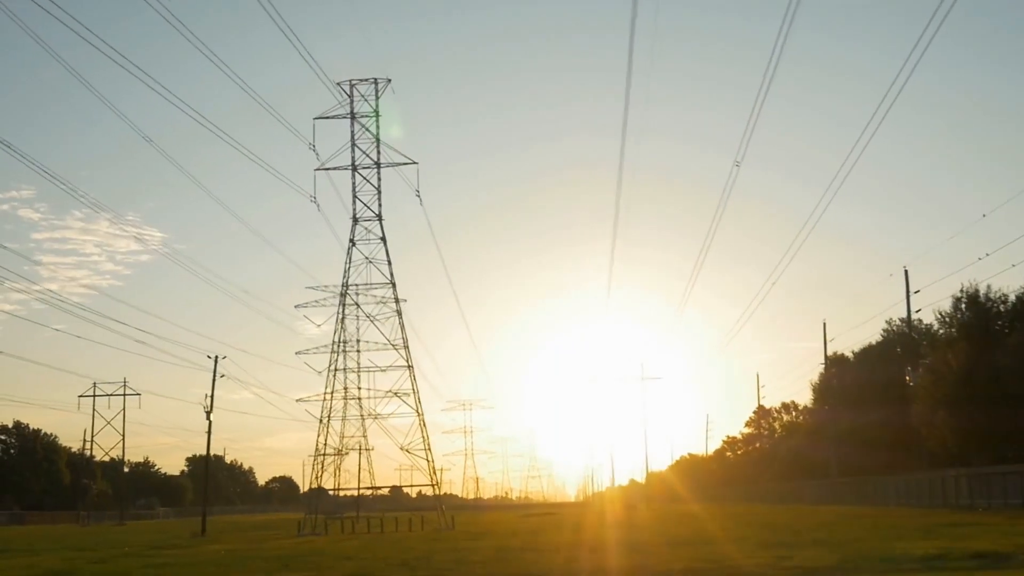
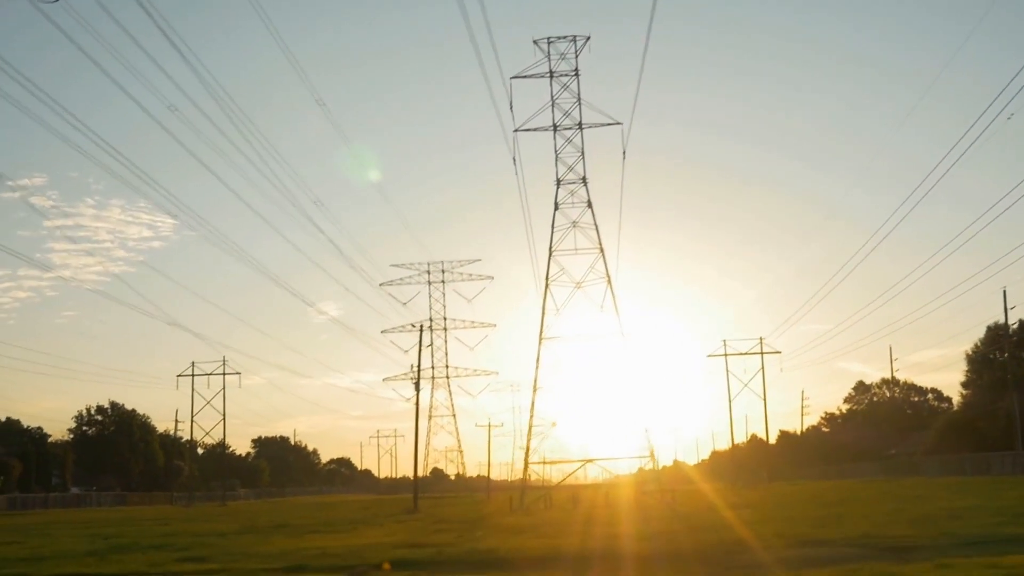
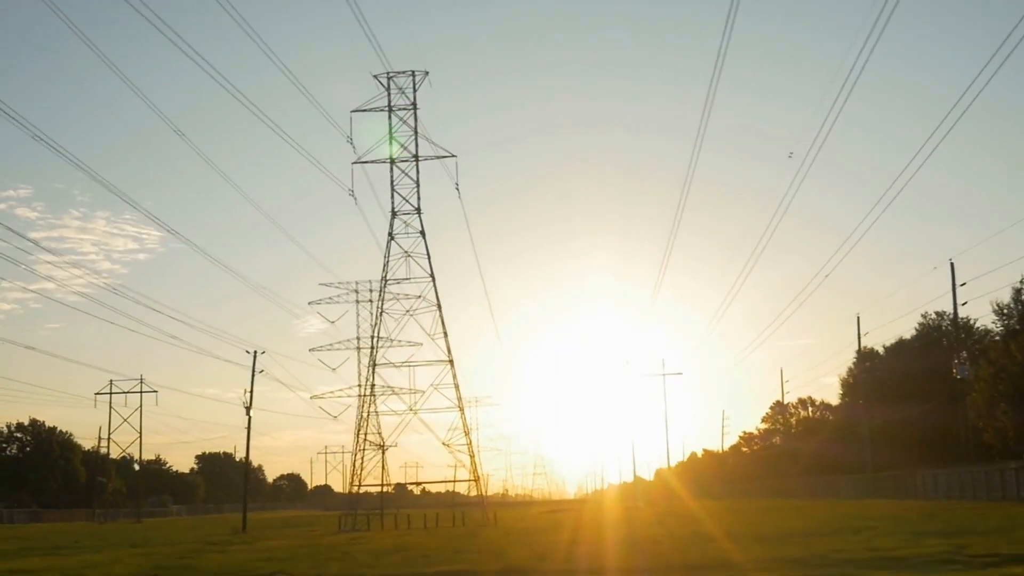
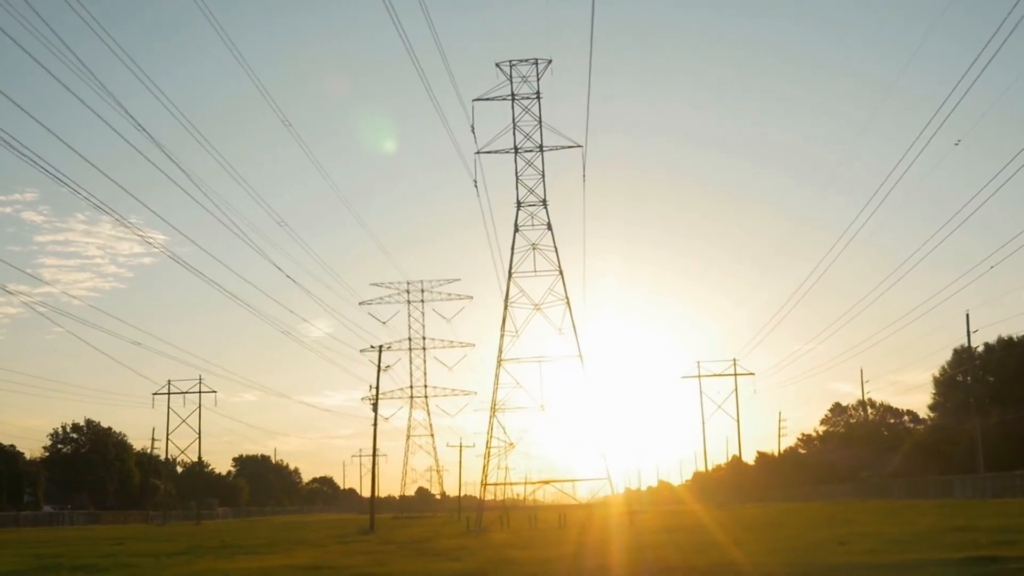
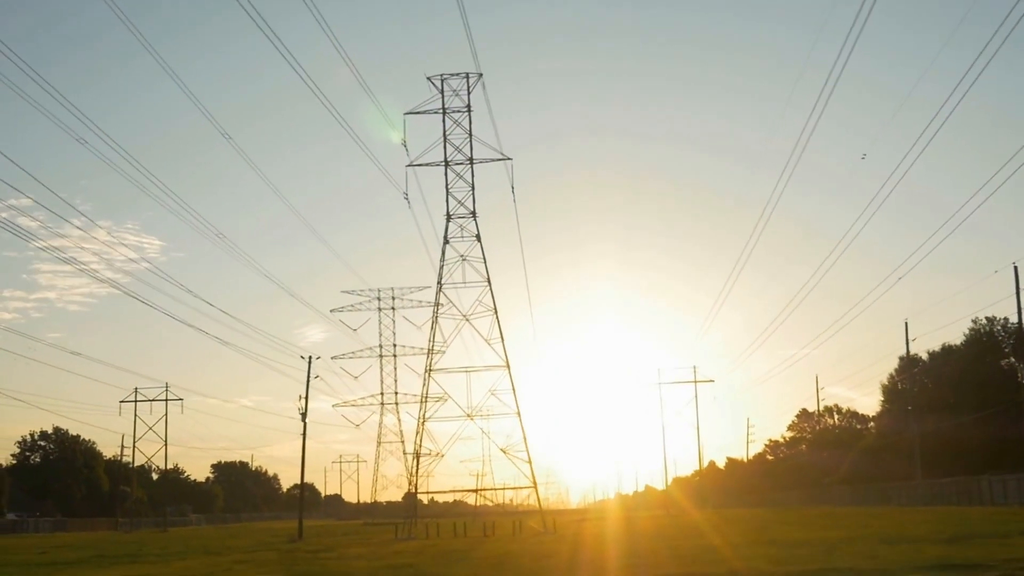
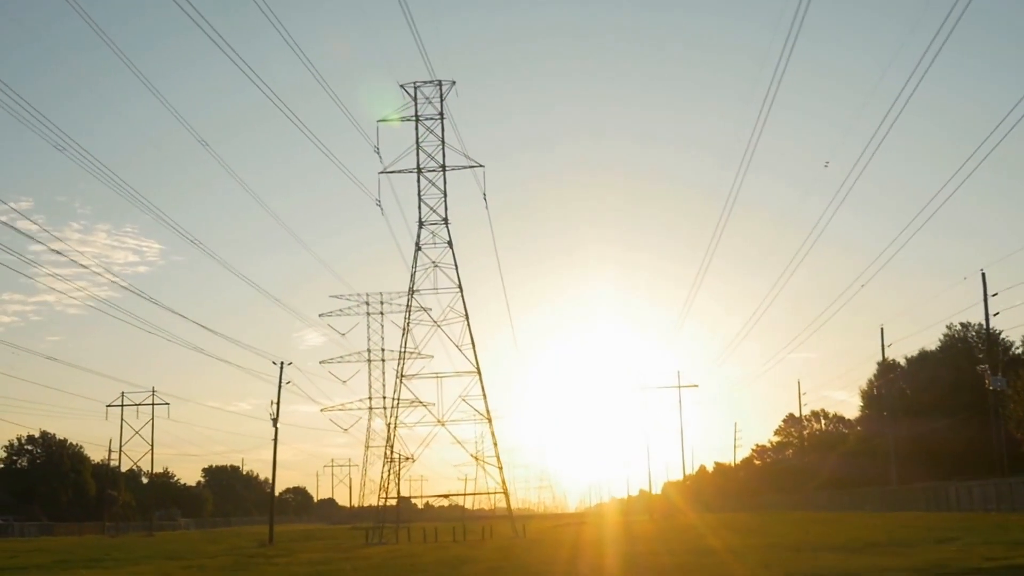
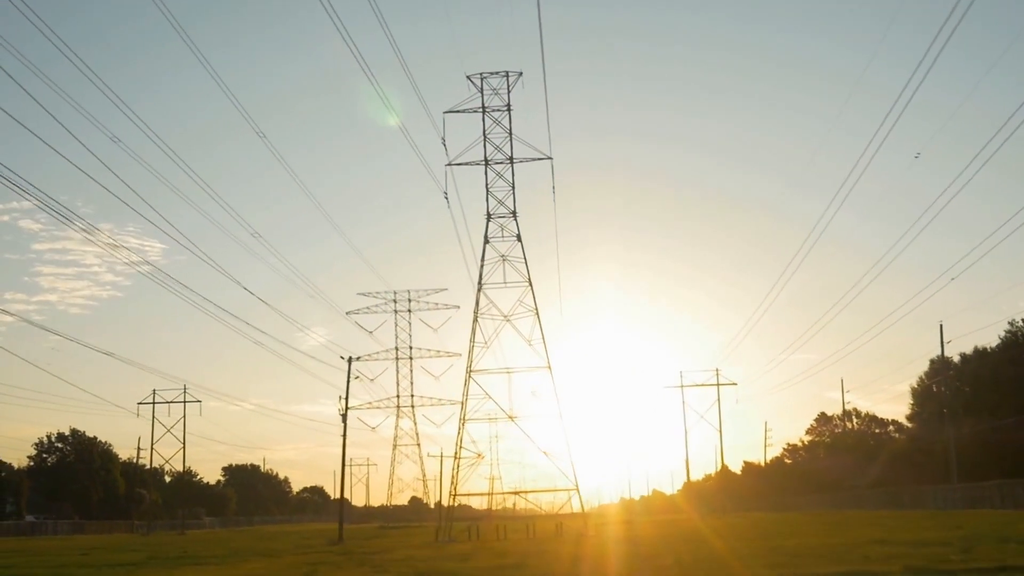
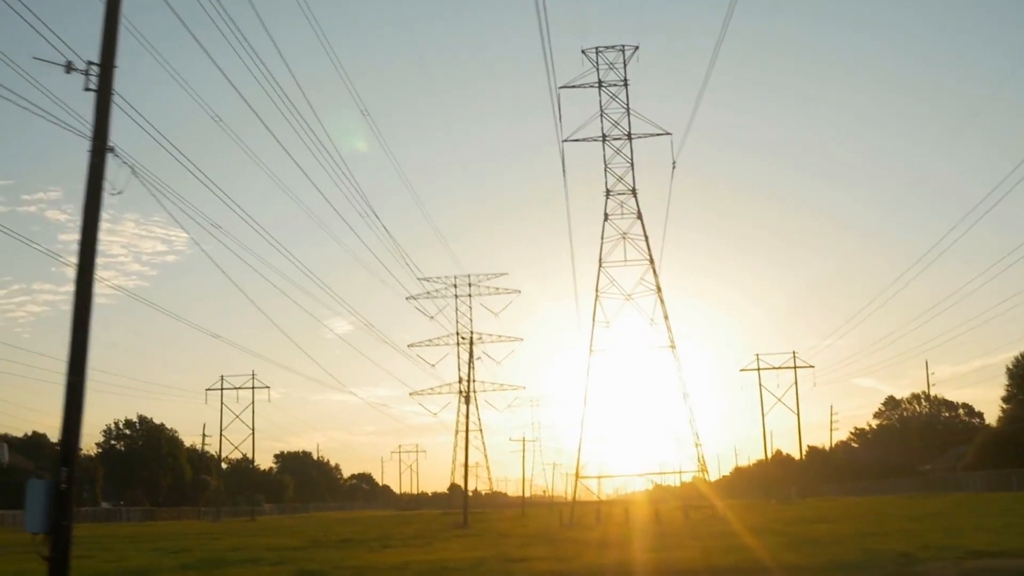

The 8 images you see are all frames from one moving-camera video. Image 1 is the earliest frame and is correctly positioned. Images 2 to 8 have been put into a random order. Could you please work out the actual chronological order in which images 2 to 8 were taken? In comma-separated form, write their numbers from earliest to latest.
3, 6, 5, 7, 4, 2, 8
